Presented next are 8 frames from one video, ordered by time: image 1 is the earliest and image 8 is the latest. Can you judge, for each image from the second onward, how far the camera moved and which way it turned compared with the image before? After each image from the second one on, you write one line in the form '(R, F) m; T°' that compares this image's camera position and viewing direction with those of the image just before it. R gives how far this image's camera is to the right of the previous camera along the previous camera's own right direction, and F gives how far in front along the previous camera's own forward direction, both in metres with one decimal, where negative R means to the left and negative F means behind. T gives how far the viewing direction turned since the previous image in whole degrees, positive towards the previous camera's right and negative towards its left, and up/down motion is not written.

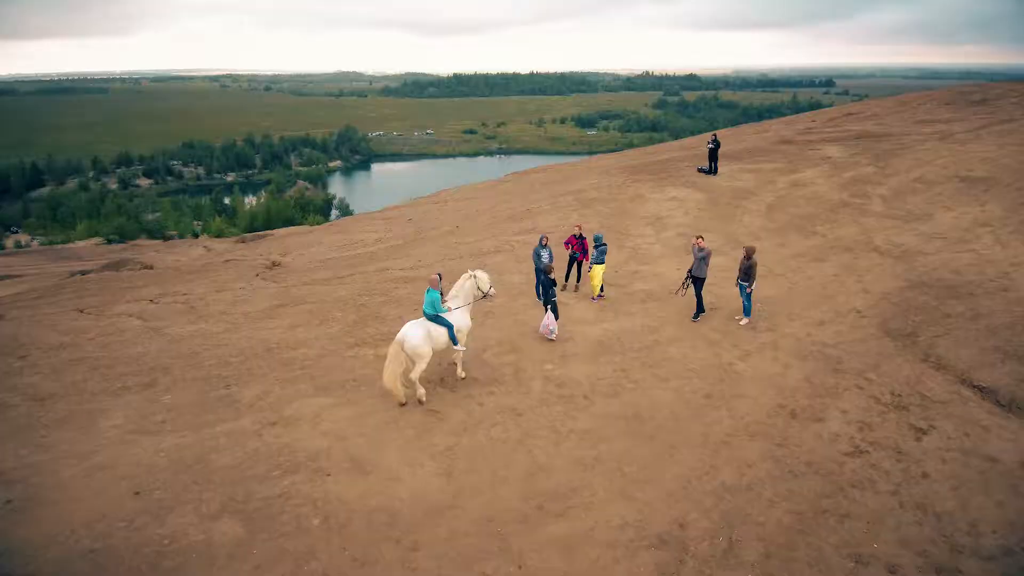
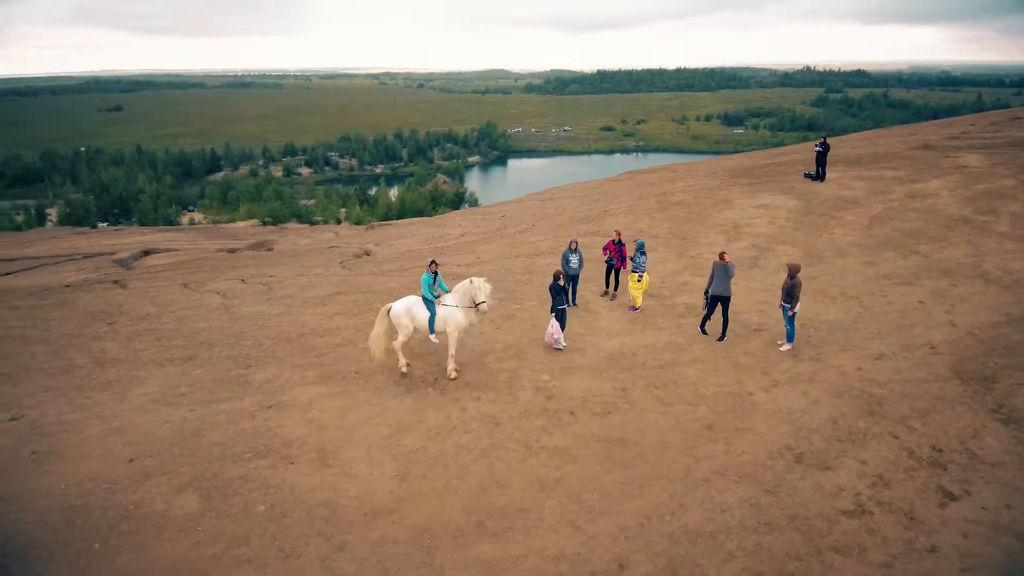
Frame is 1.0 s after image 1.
(+2.3, +0.6) m; -12°
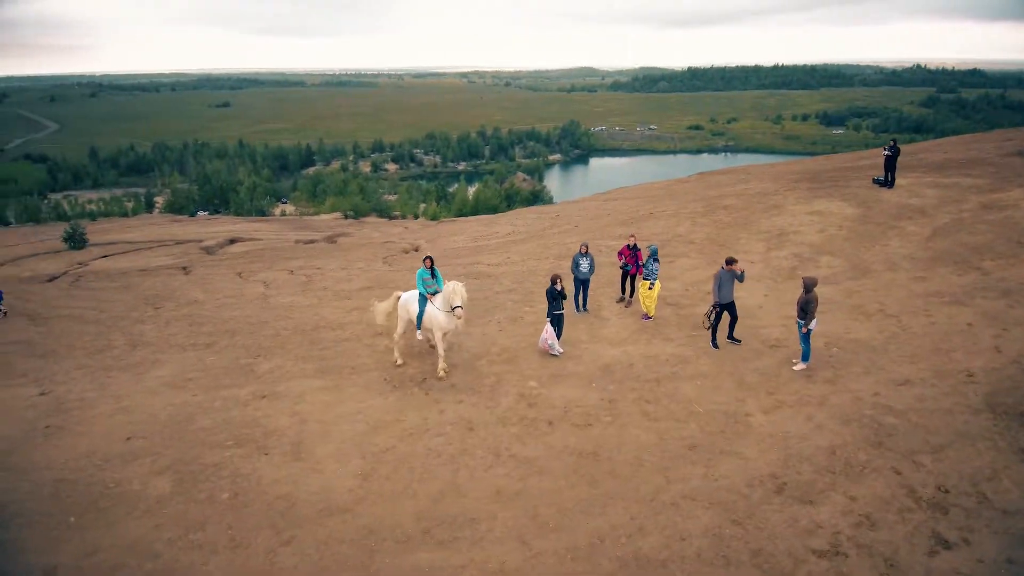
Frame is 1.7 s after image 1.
(+1.5, +0.3) m; -7°
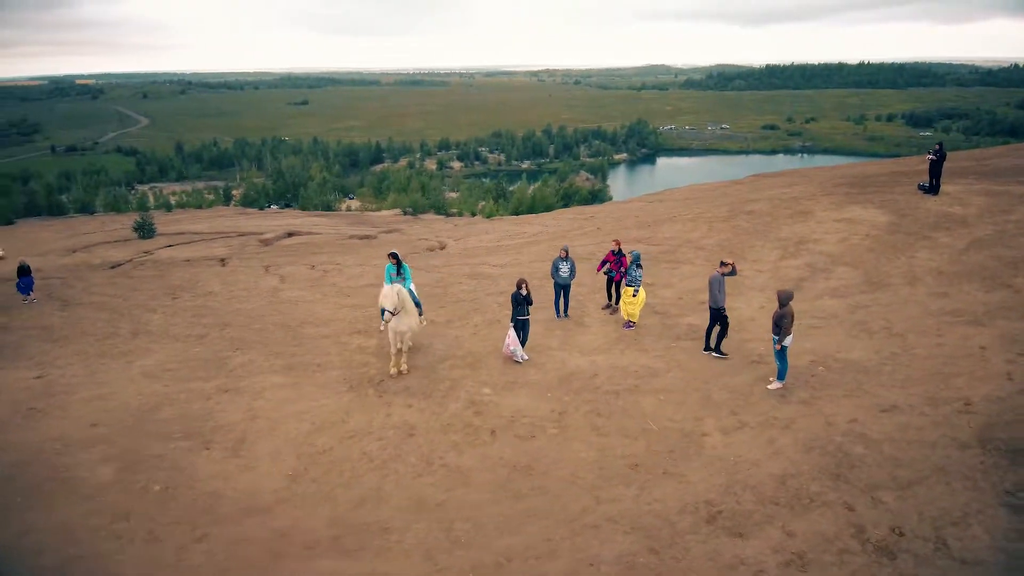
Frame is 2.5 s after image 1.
(+1.8, +0.4) m; -6°
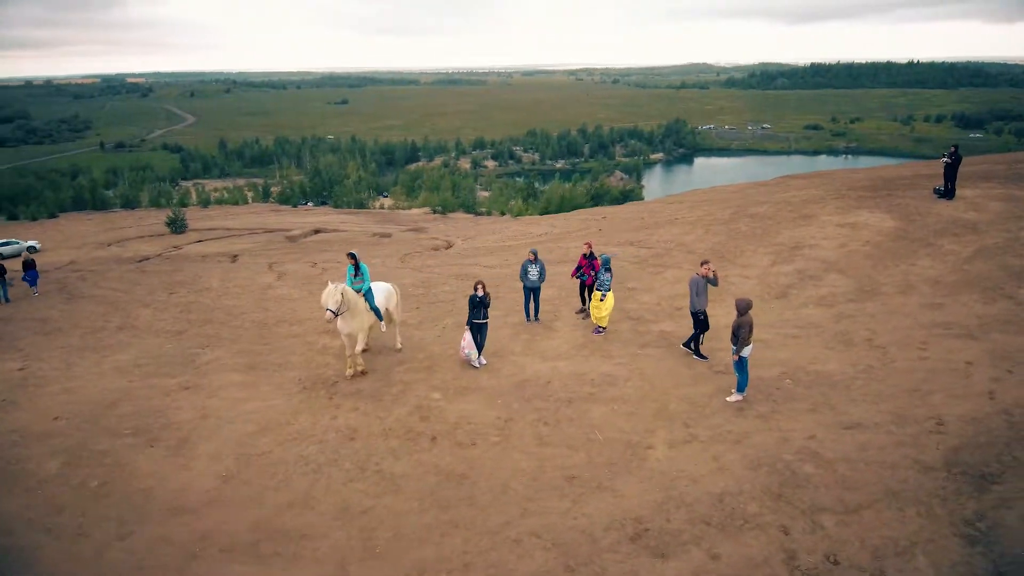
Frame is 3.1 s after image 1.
(+1.4, +0.3) m; -3°
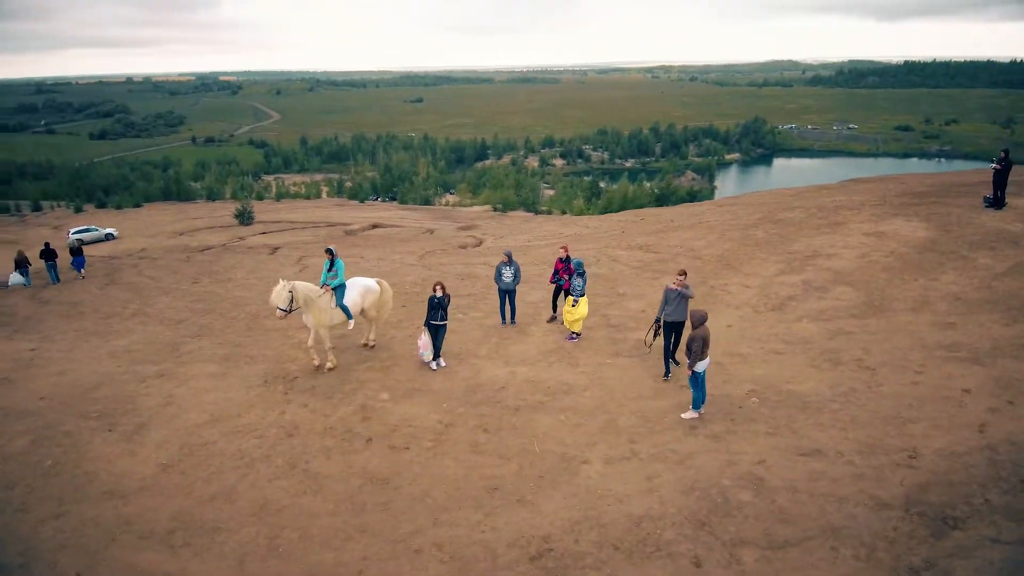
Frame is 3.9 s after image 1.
(+1.9, +0.4) m; -6°
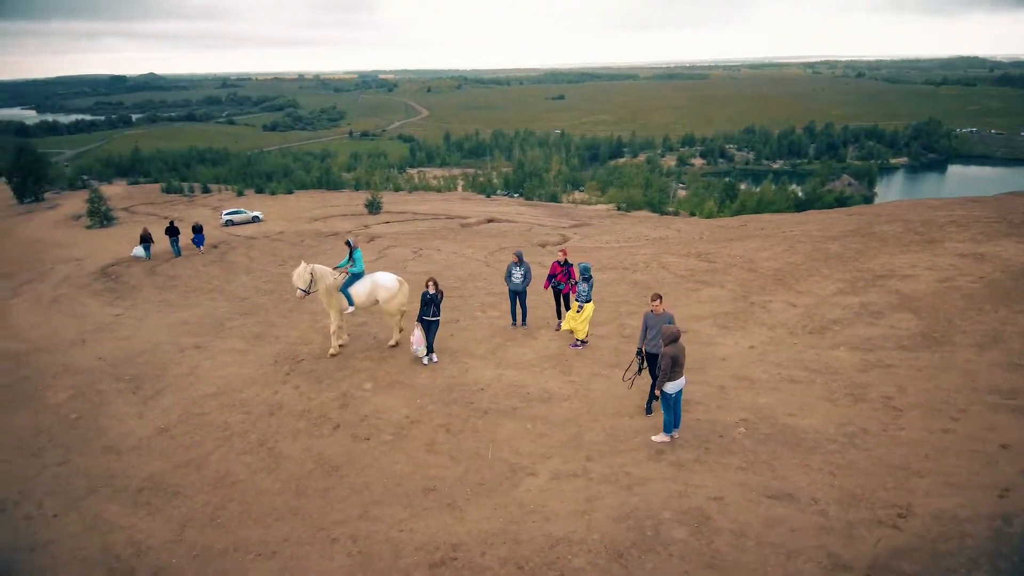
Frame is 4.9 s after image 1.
(+2.3, +0.4) m; -12°
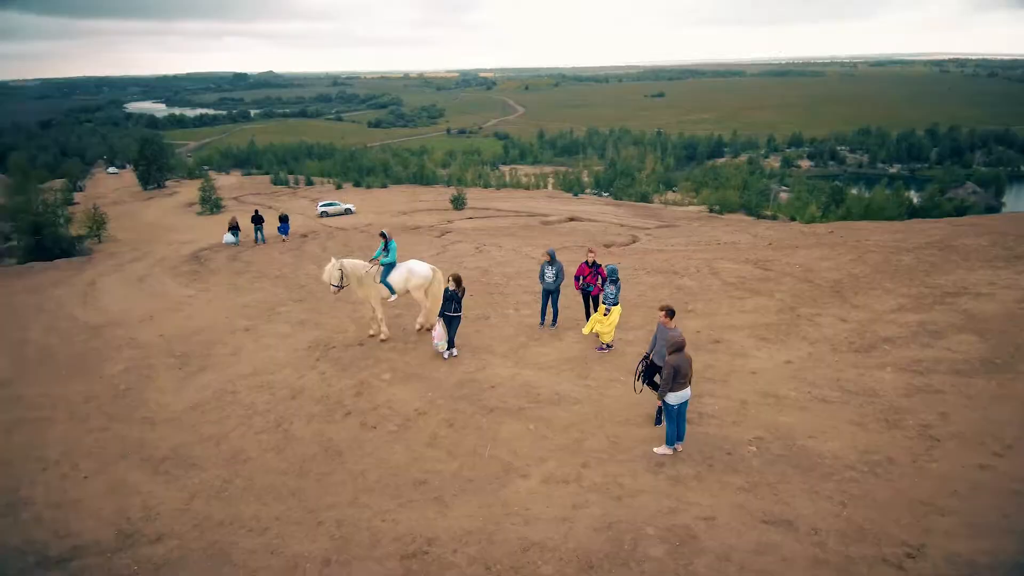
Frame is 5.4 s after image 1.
(+1.2, +0.2) m; -8°
